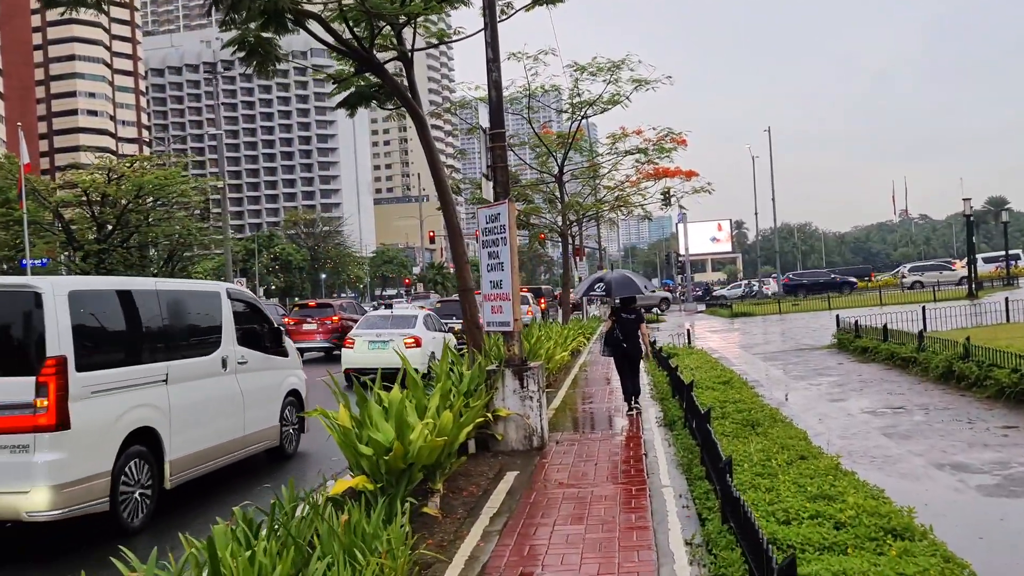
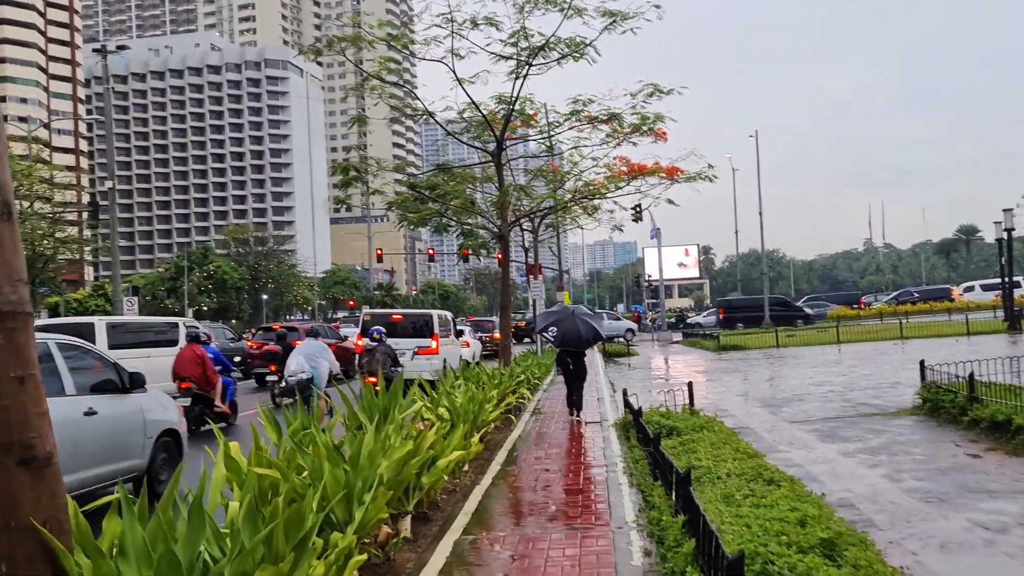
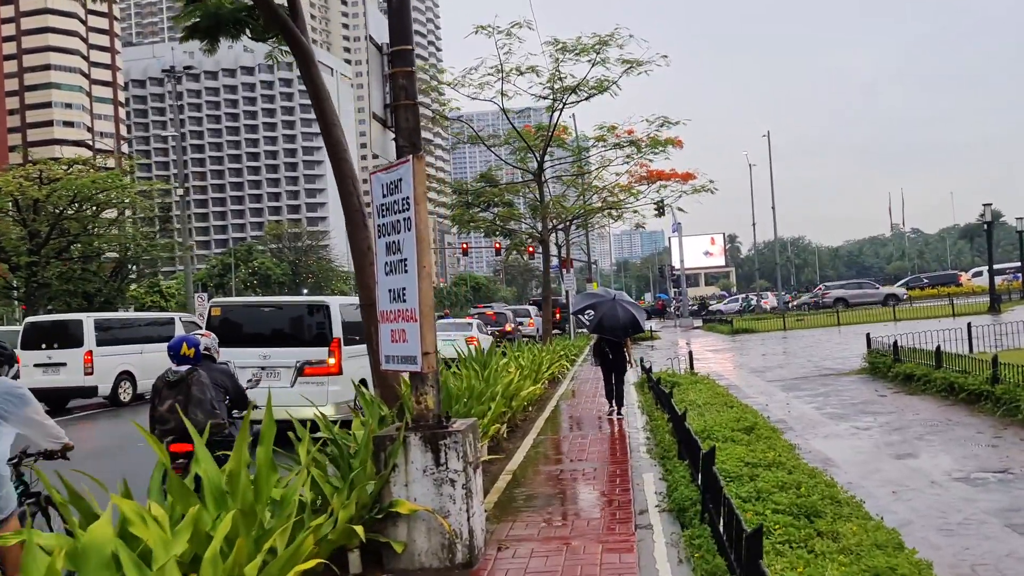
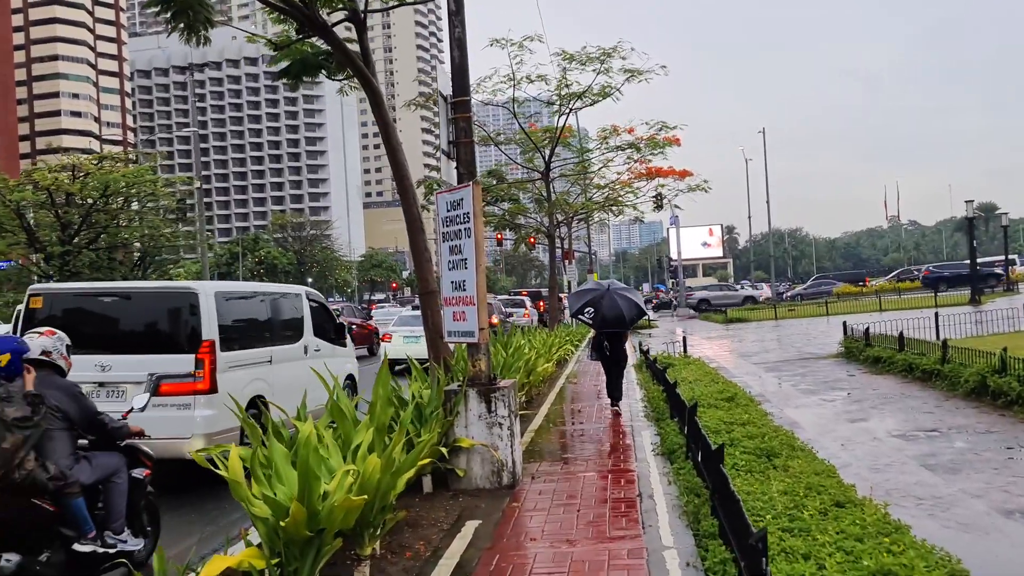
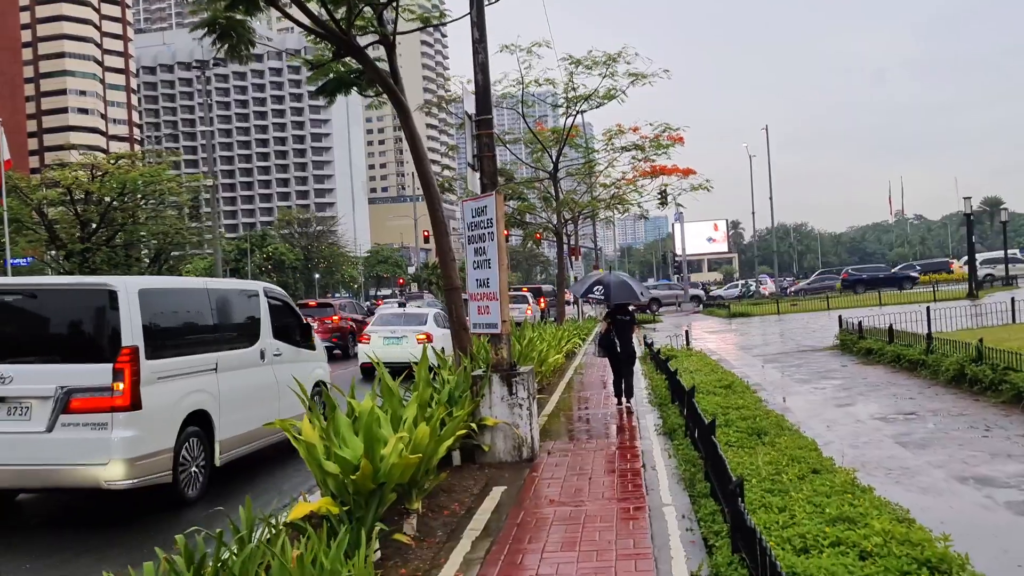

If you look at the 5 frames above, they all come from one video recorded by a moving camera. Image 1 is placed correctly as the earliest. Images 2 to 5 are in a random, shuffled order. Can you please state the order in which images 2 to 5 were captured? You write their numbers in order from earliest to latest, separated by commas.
5, 4, 3, 2
